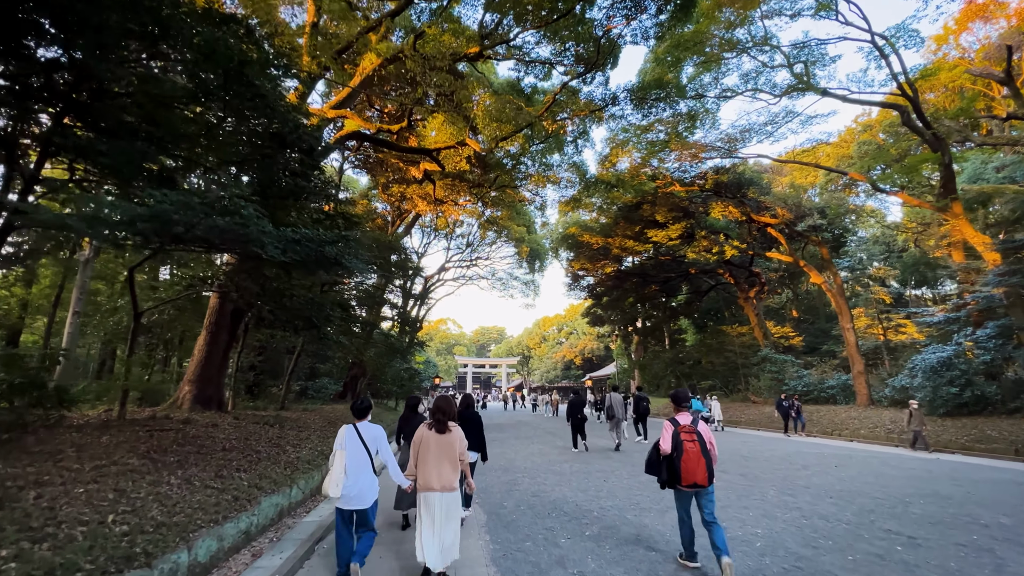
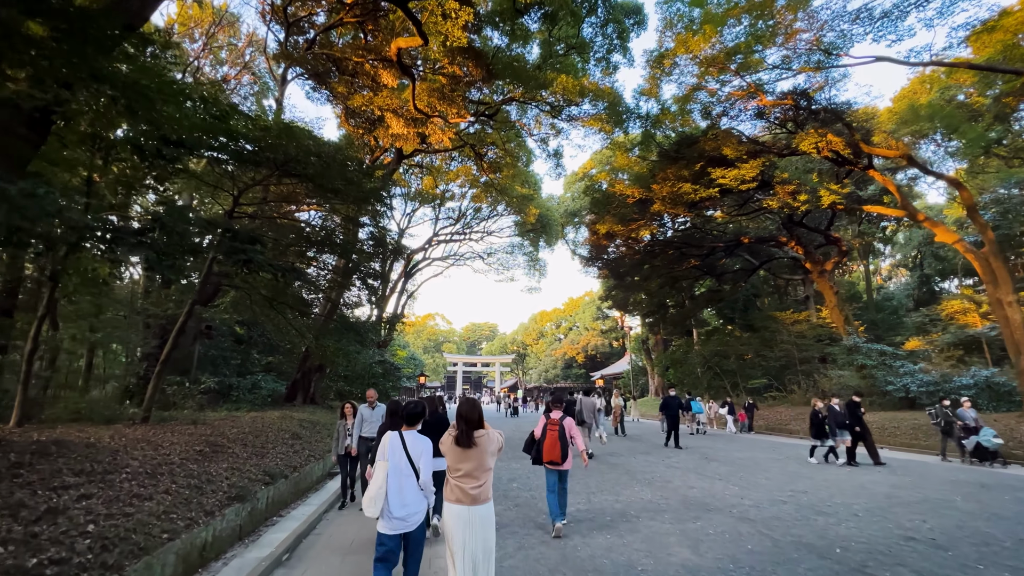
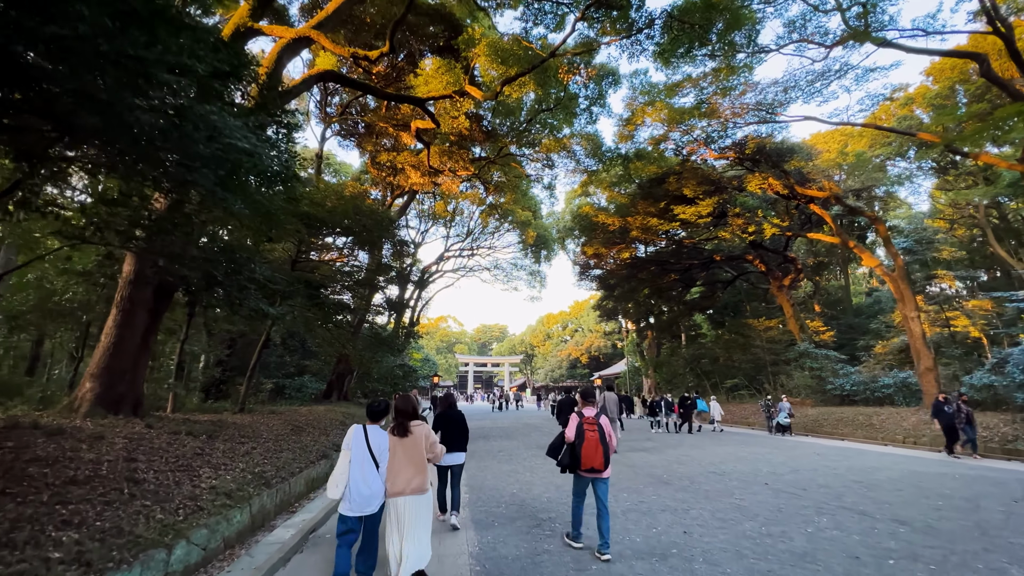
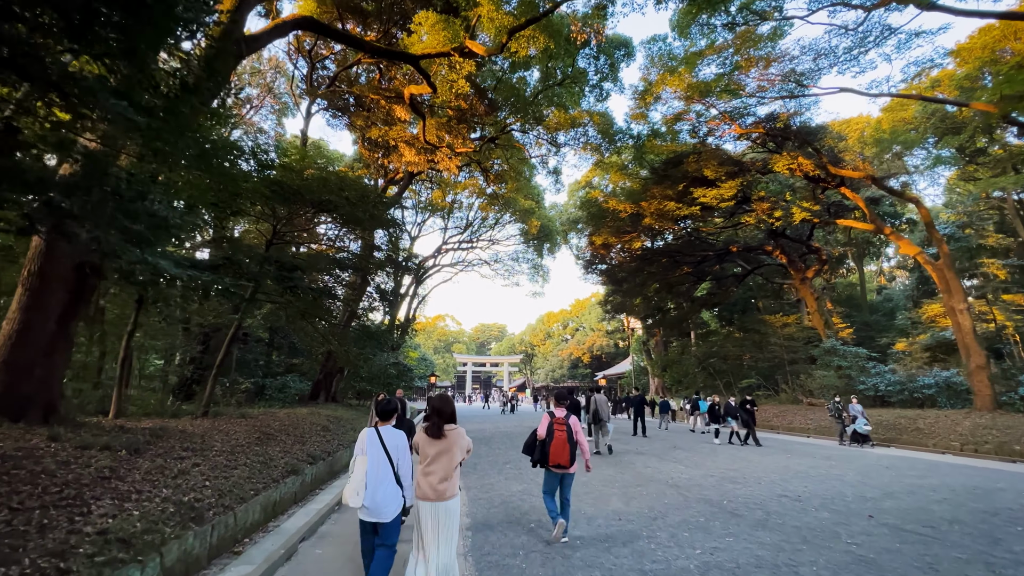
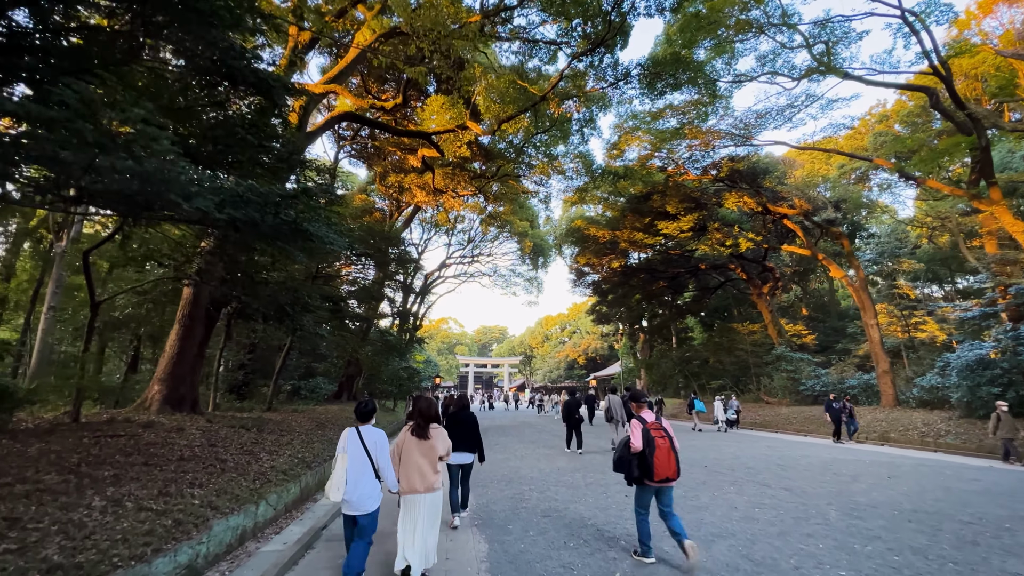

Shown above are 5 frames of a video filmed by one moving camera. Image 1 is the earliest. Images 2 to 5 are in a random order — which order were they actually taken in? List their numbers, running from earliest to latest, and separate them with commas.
5, 3, 4, 2
